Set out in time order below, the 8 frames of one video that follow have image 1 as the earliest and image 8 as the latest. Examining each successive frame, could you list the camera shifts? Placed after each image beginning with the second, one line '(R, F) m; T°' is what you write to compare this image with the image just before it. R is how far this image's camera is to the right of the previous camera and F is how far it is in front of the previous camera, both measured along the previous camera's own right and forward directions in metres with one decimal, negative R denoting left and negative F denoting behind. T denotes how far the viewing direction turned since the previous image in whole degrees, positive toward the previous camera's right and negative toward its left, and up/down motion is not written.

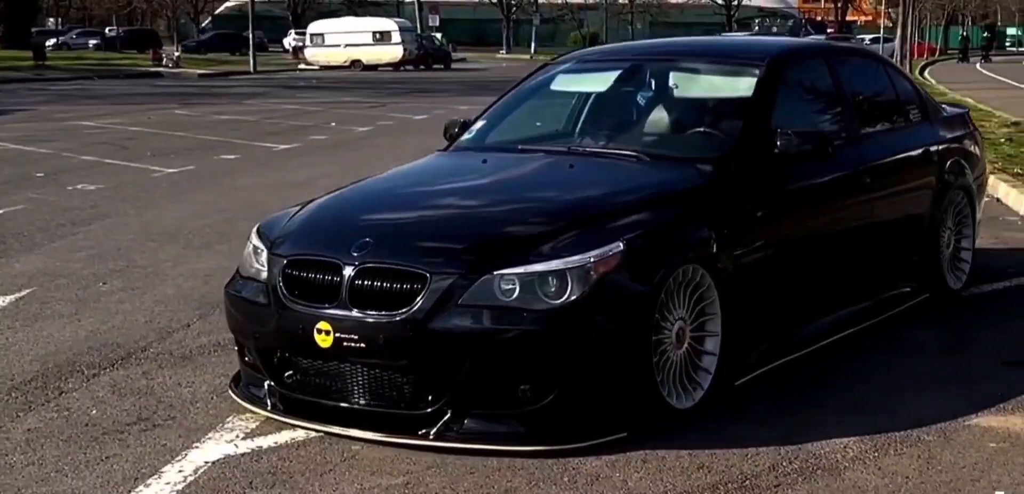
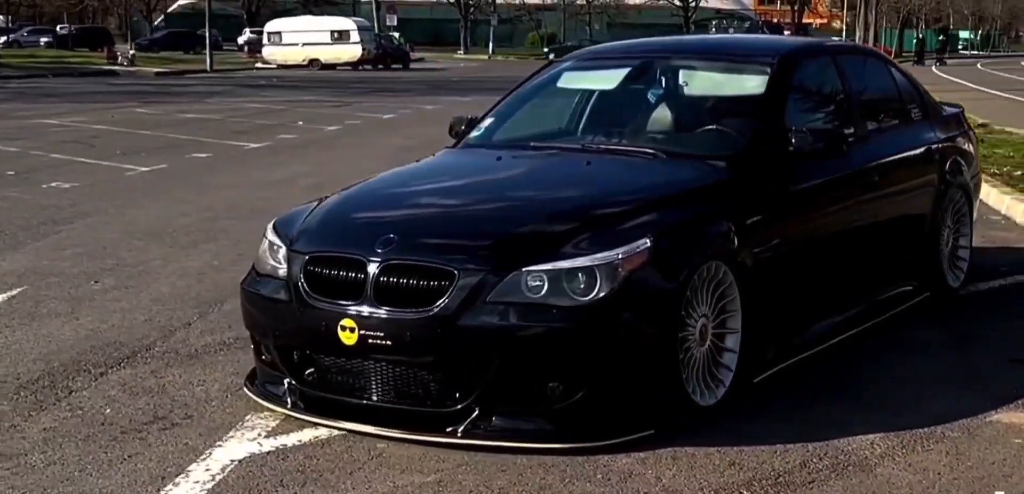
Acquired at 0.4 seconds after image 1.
(-0.2, 0.0) m; +2°
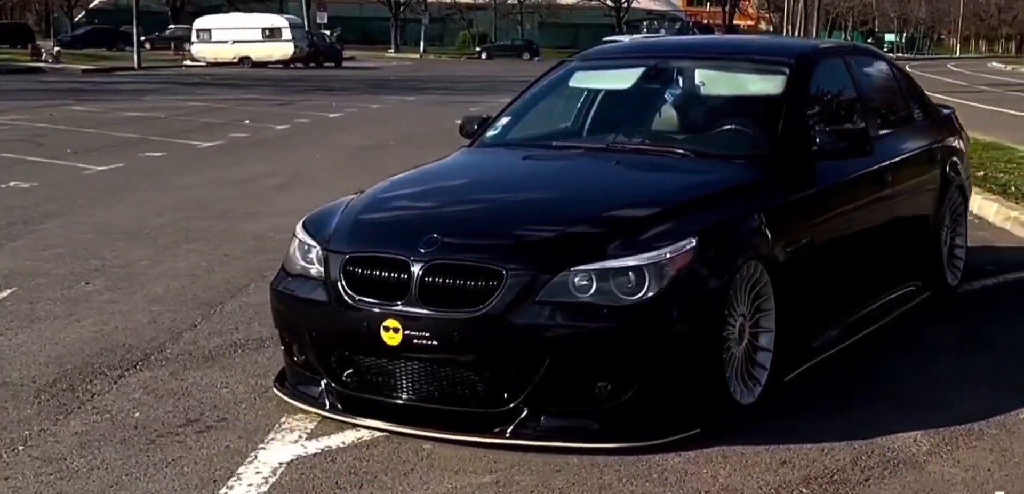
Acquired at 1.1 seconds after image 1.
(-0.4, 0.0) m; +3°
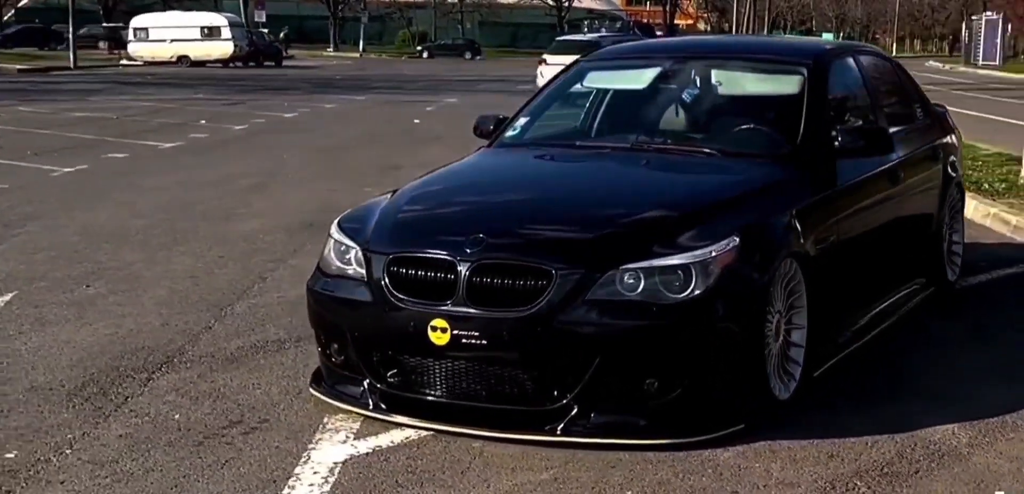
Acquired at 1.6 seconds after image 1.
(-0.4, 0.0) m; +2°
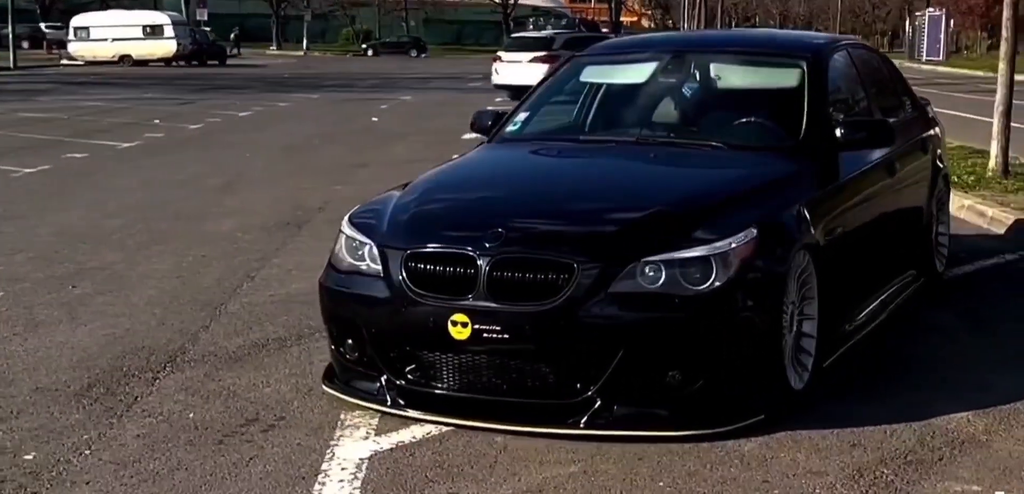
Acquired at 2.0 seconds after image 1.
(-0.2, 0.0) m; +2°
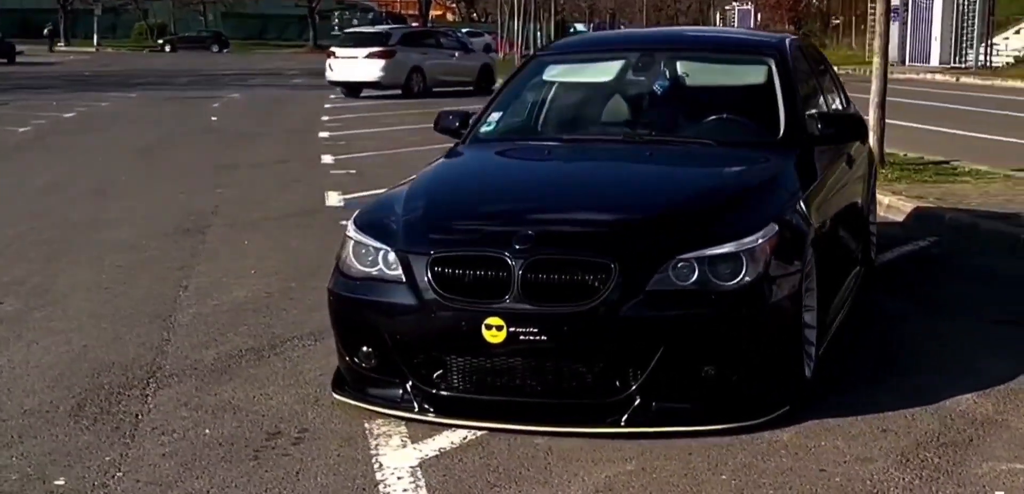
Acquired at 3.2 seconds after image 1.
(-0.7, 0.0) m; +8°
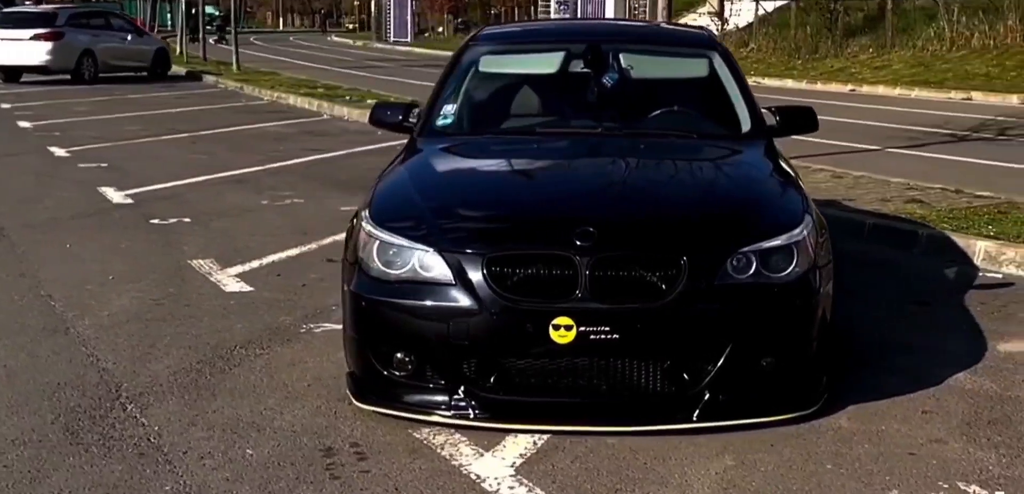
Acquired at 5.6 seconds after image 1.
(-1.4, +0.3) m; +15°
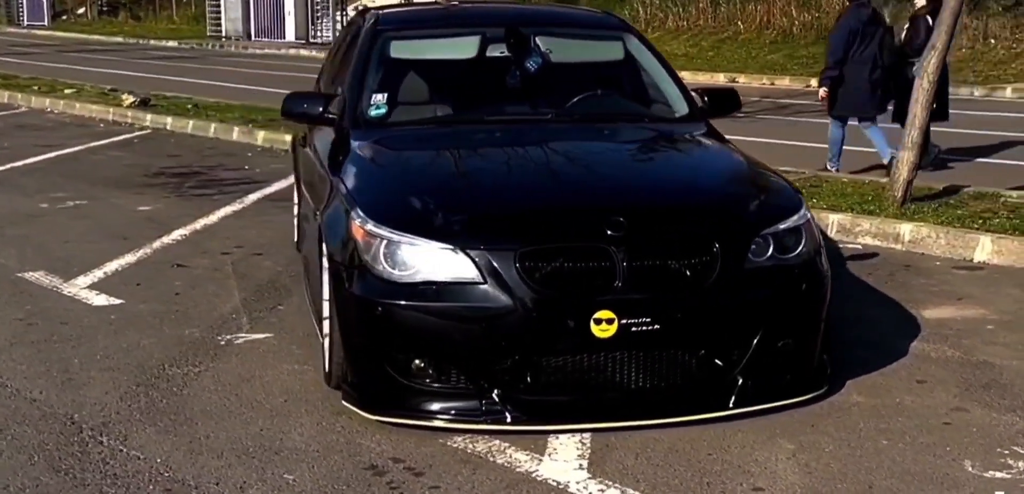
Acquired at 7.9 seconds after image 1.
(-1.2, +0.3) m; +14°
